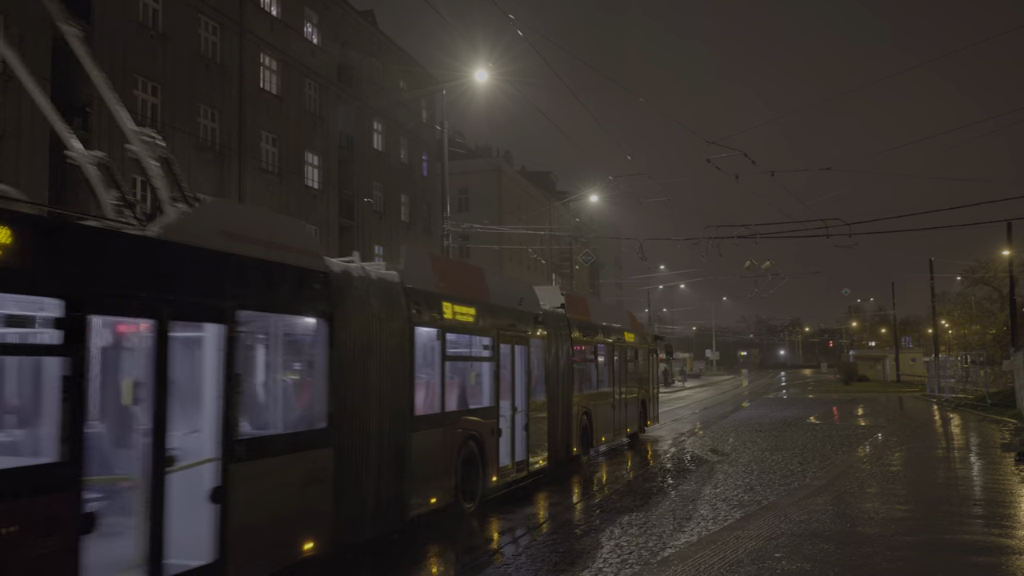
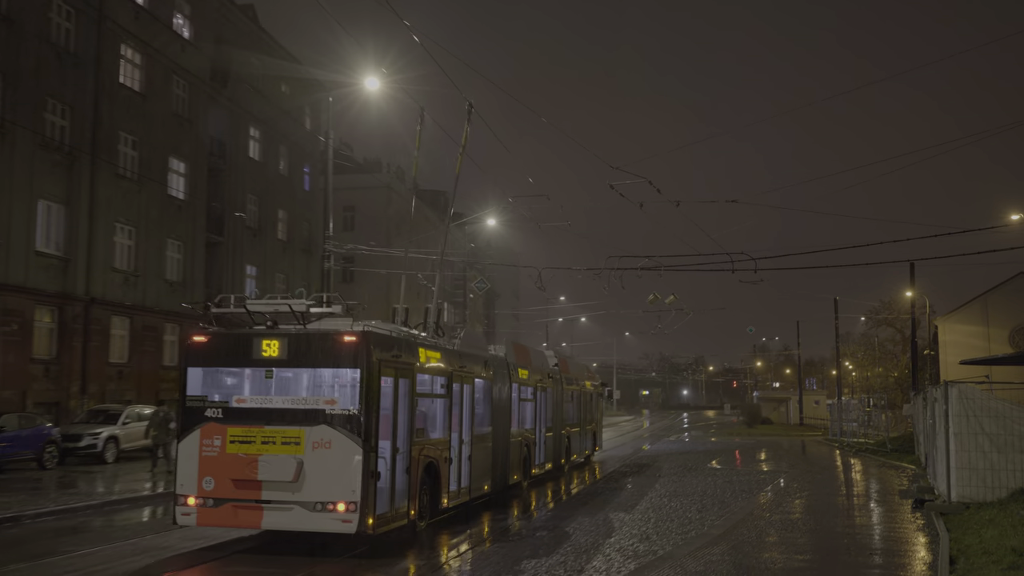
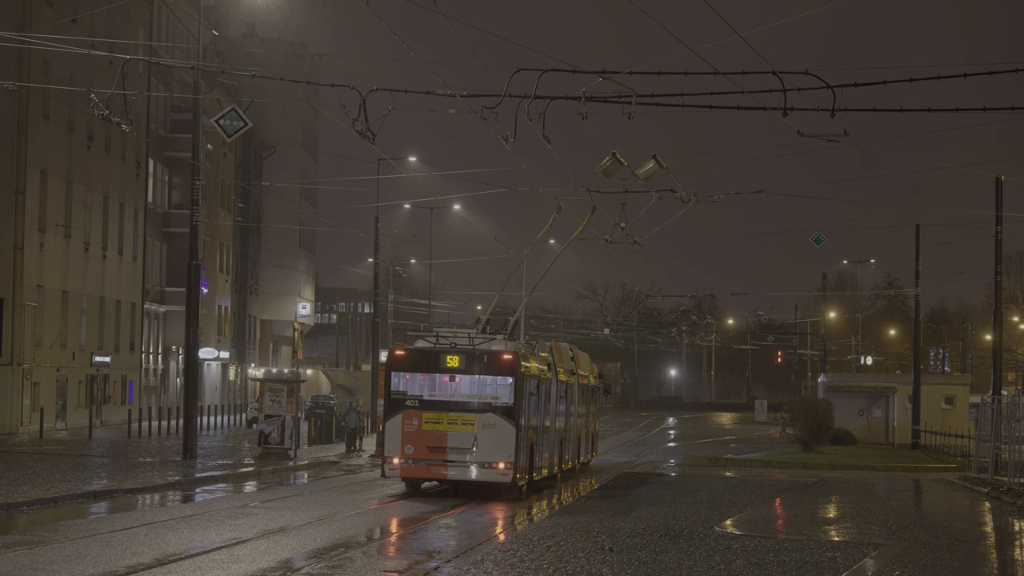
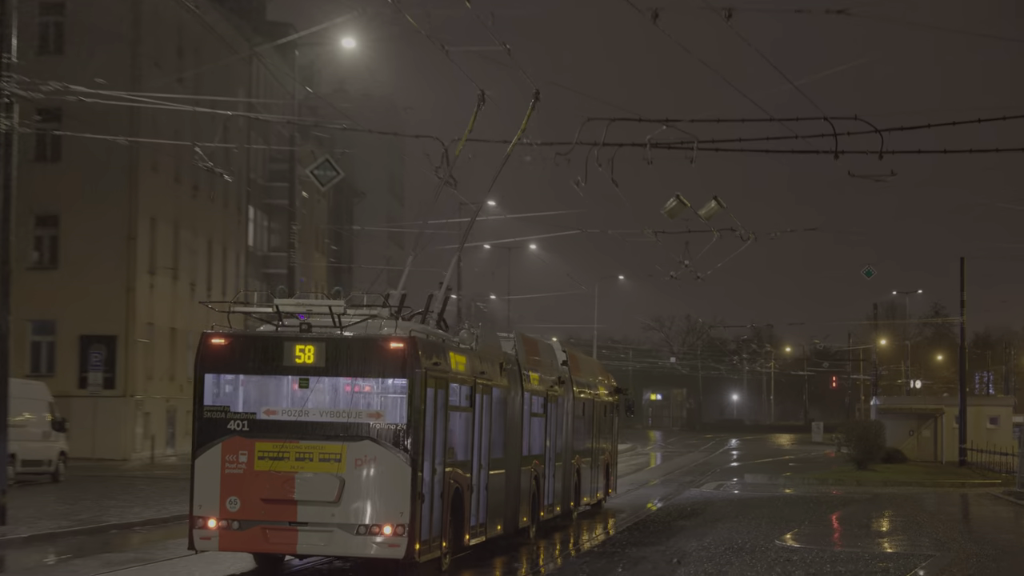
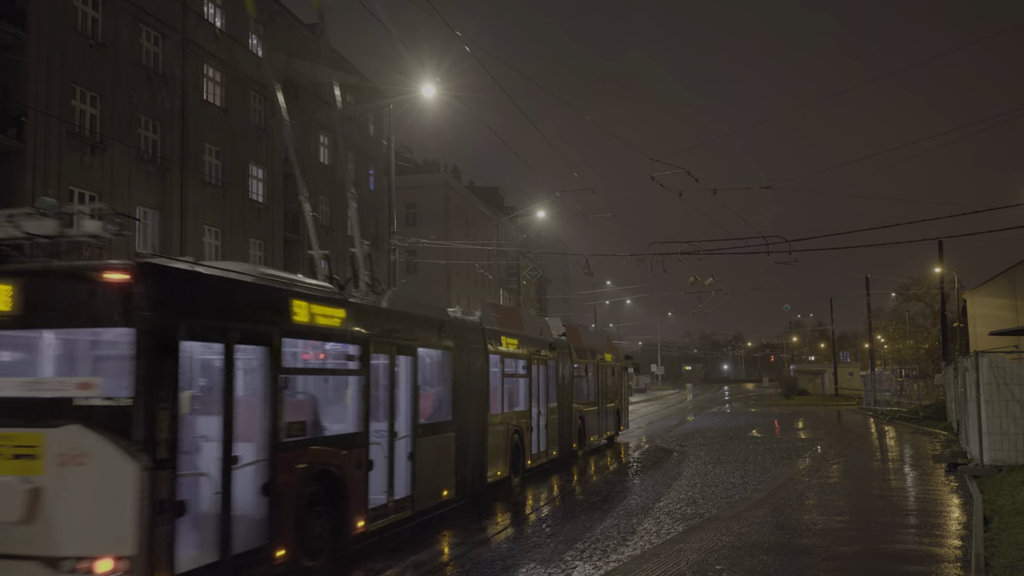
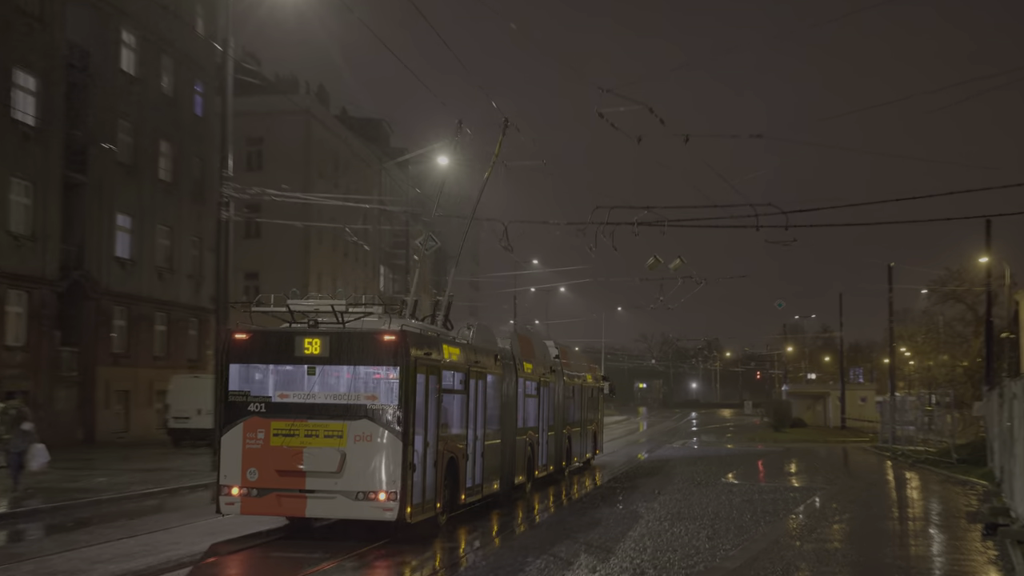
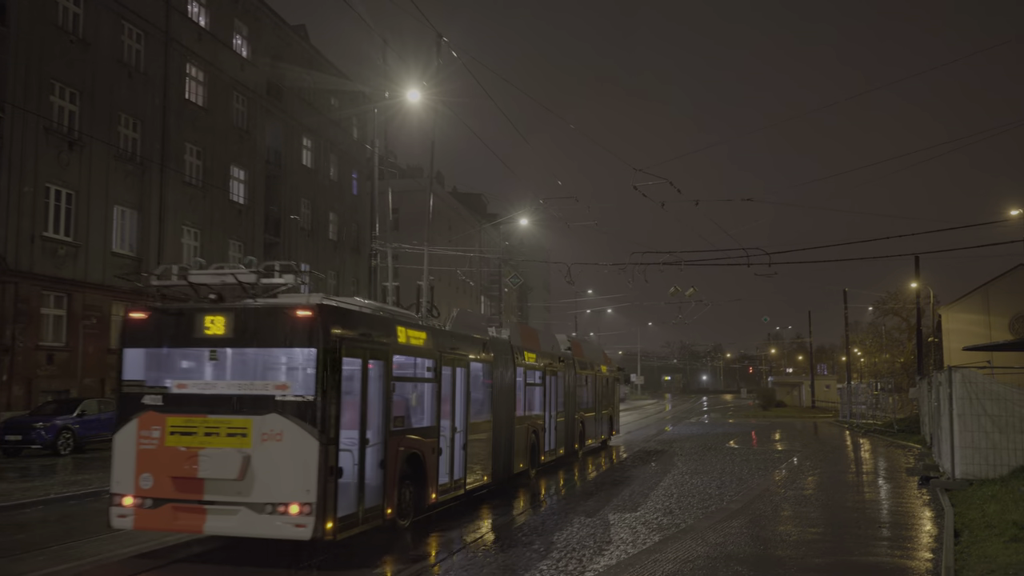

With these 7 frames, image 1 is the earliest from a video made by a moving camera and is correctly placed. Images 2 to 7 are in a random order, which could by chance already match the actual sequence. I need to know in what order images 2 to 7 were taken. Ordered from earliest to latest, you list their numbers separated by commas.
5, 7, 2, 6, 4, 3
